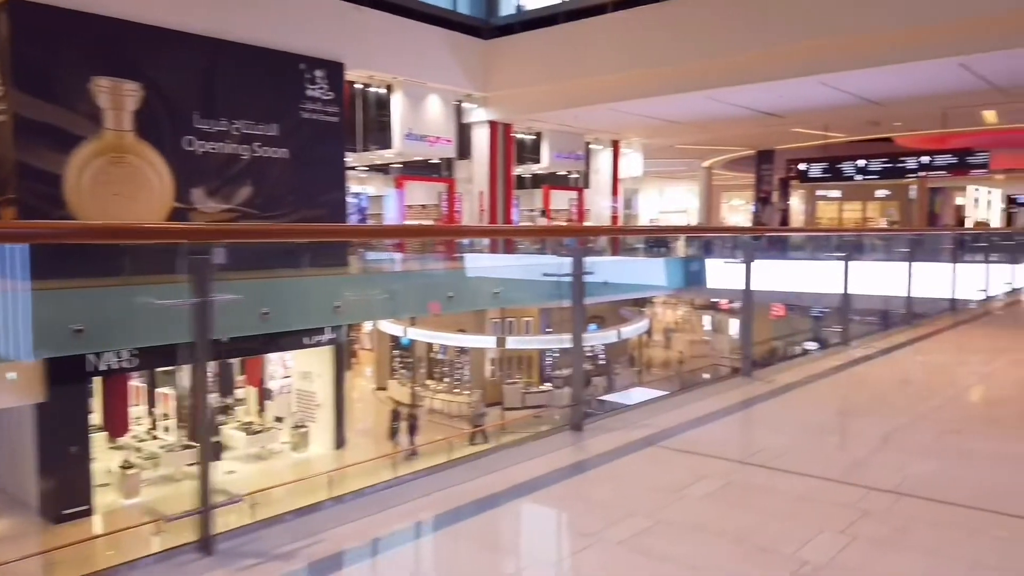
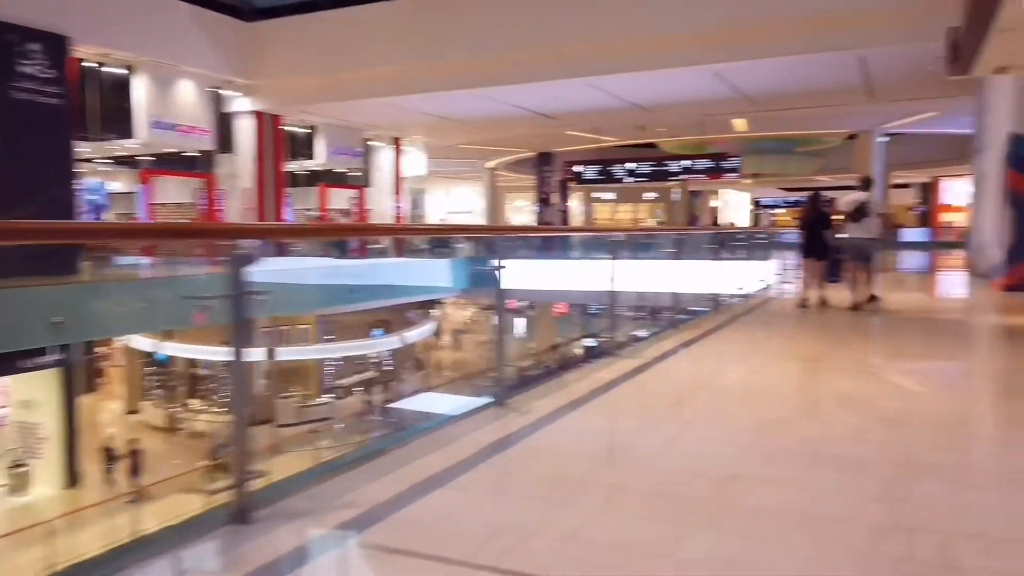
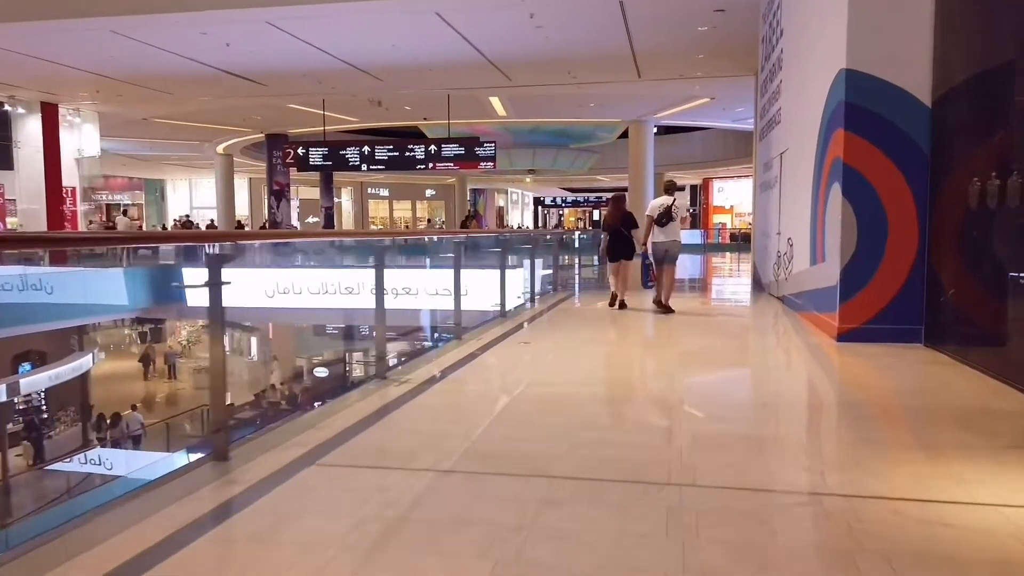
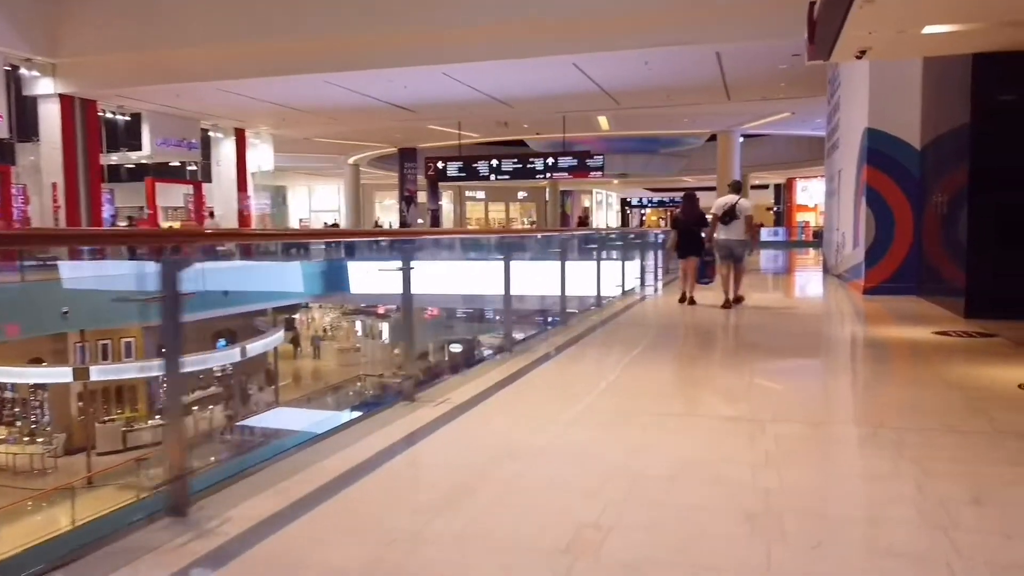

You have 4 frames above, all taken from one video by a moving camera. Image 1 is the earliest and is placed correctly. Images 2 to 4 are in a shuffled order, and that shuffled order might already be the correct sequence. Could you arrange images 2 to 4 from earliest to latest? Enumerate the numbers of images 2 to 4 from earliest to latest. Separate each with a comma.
2, 4, 3
